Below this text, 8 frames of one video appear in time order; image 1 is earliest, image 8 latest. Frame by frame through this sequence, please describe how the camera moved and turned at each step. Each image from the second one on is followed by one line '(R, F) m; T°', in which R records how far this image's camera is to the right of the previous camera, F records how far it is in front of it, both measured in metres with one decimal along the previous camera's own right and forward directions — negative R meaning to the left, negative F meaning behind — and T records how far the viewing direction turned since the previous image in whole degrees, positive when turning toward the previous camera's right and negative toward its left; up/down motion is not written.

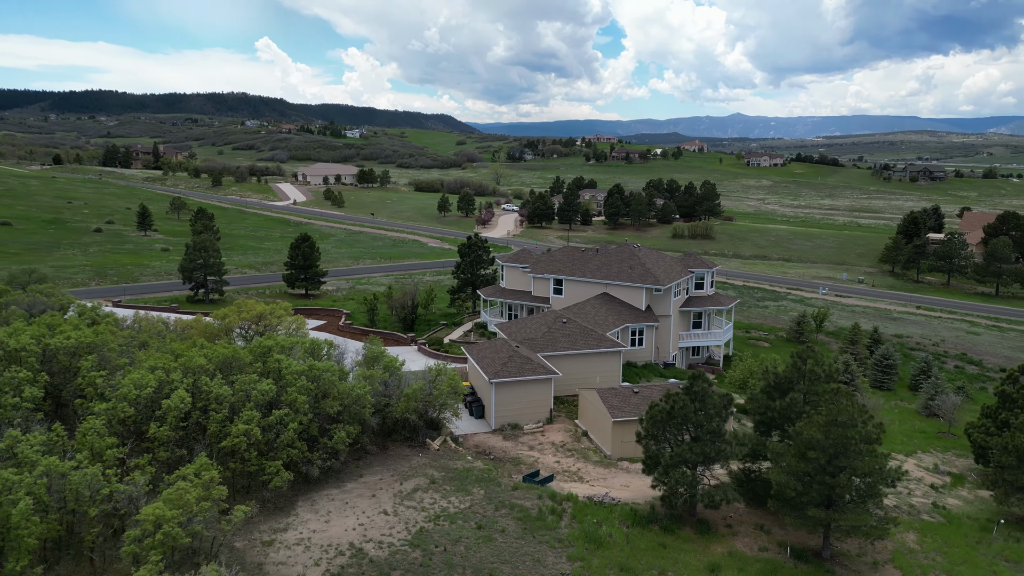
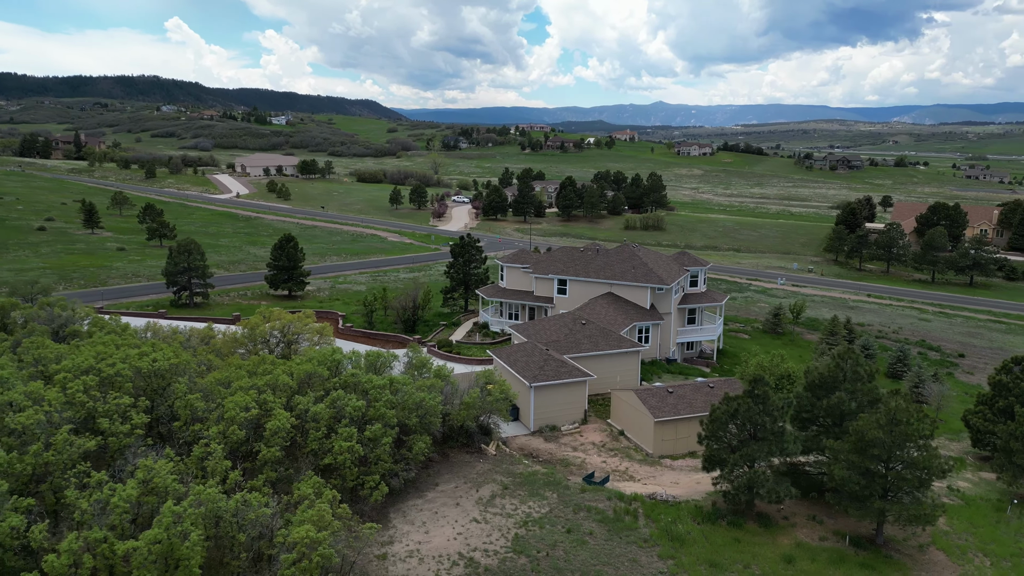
(-3.6, -0.4) m; +5°
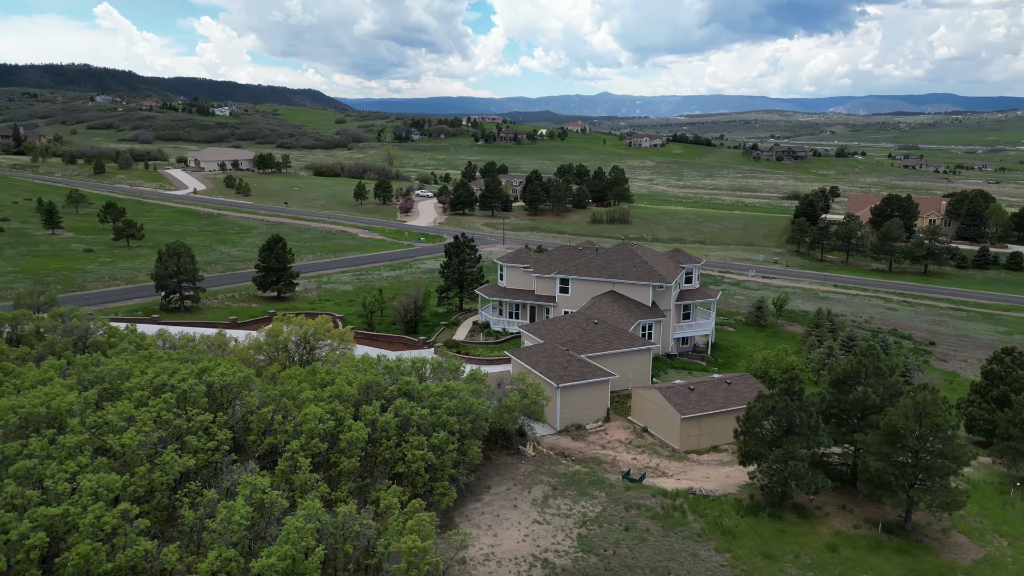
(-2.6, -0.4) m; +4°
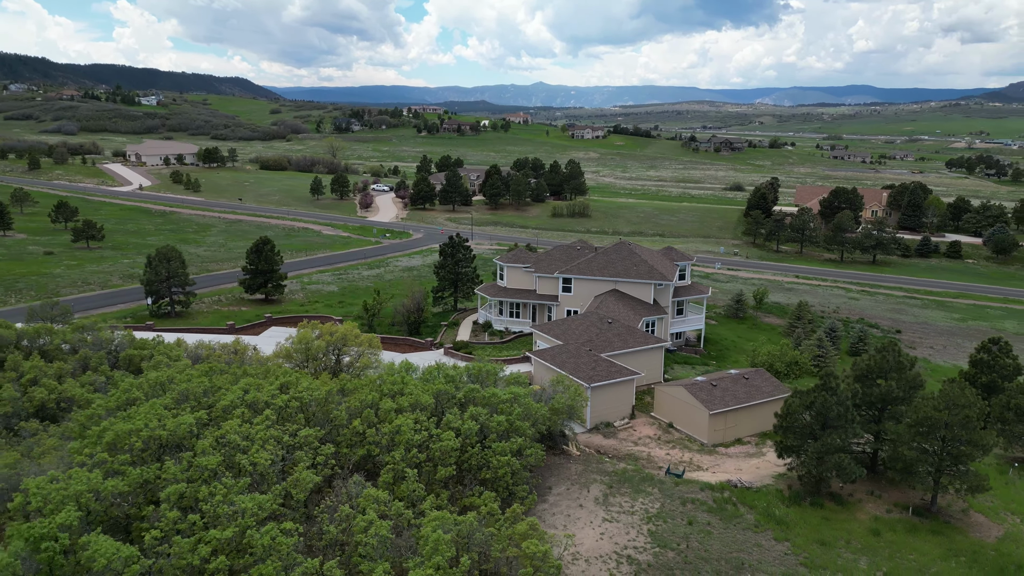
(-3.2, -0.5) m; +5°
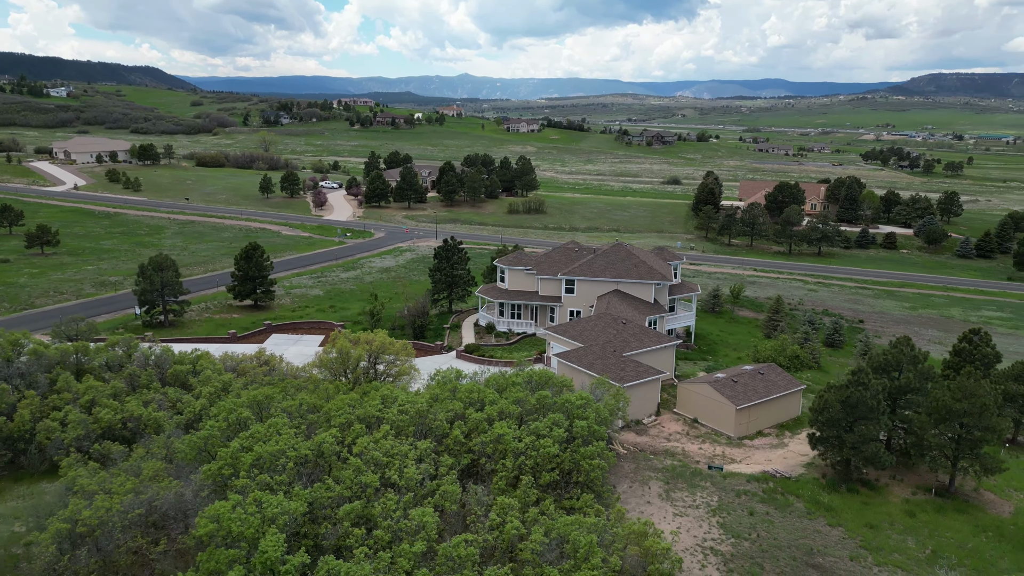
(-3.7, -0.6) m; +5°
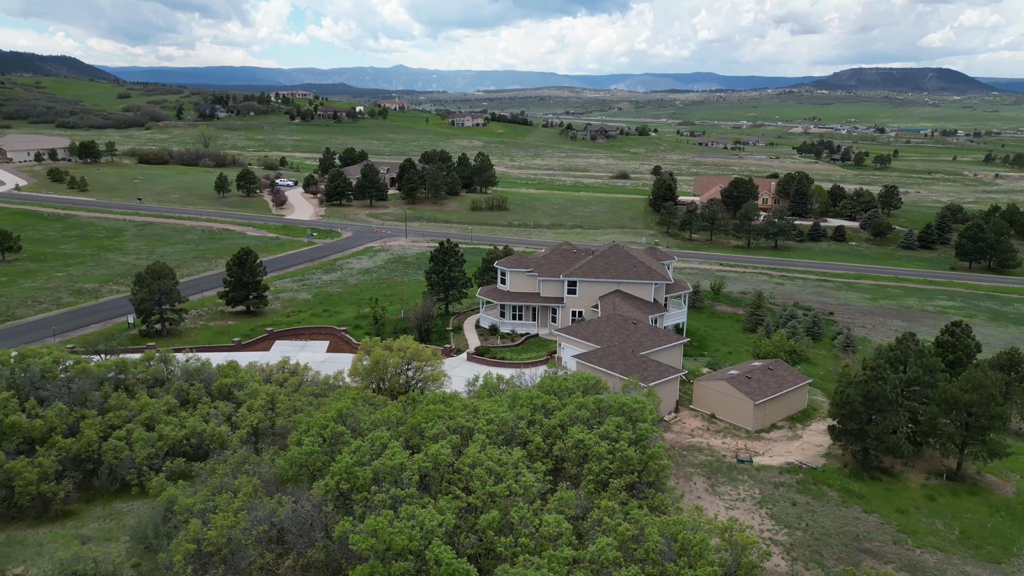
(-3.2, -0.6) m; +4°
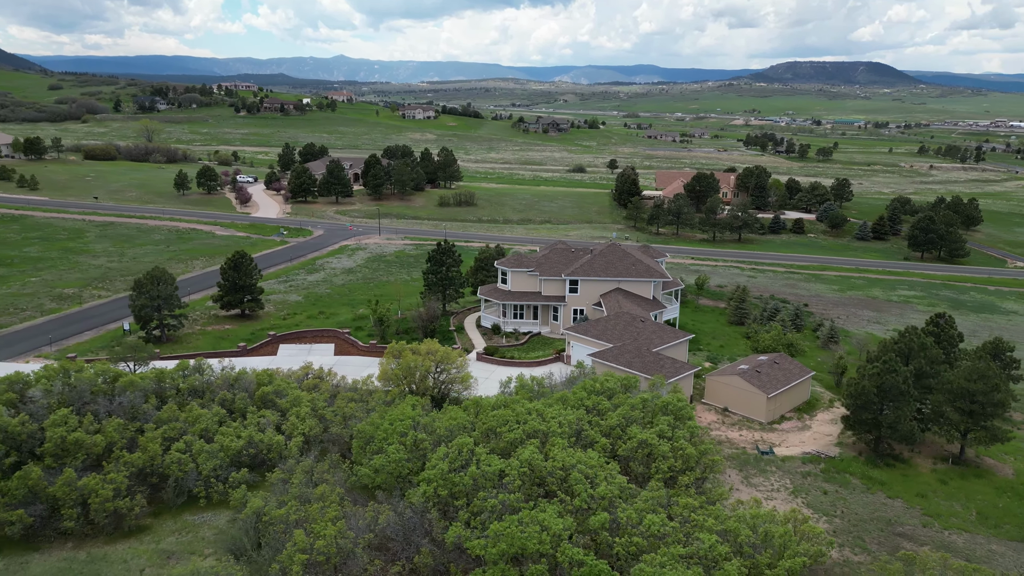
(-2.9, -0.5) m; +4°
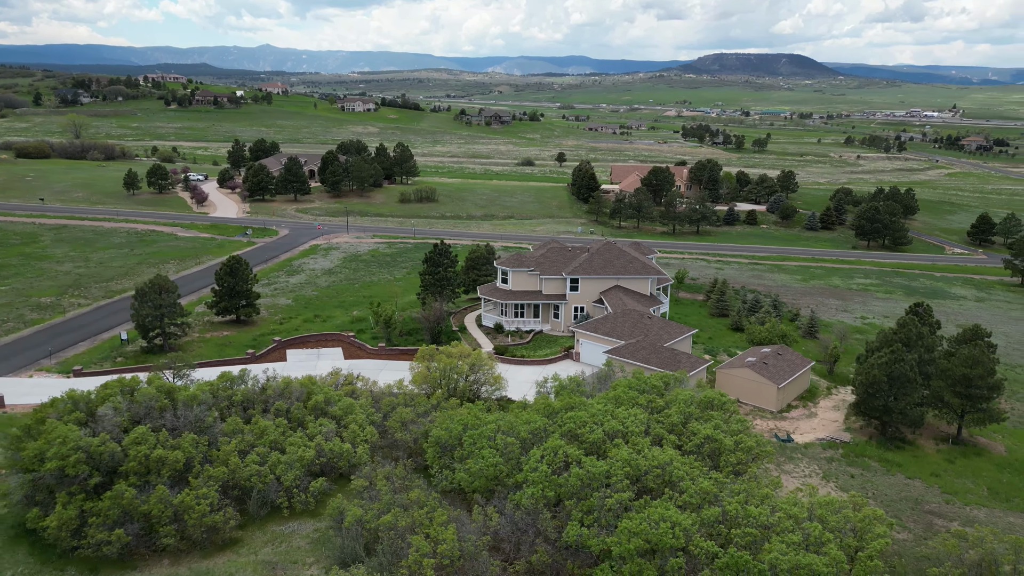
(-3.4, -0.7) m; +5°
